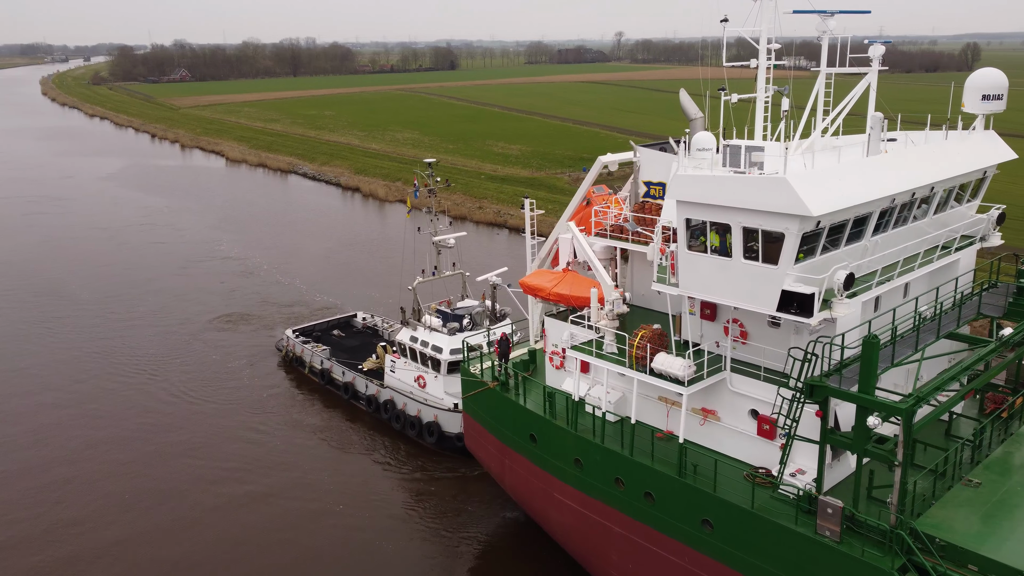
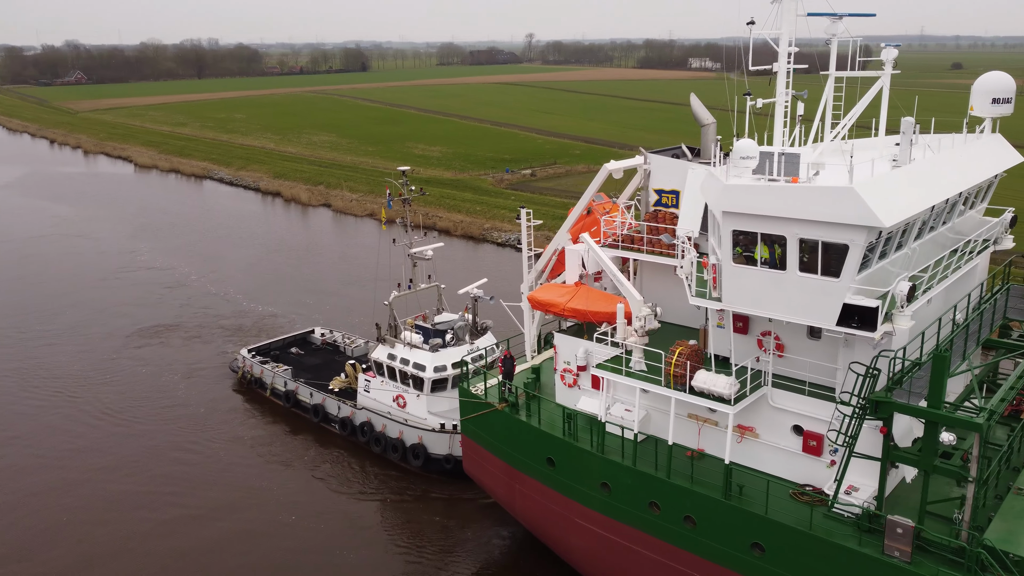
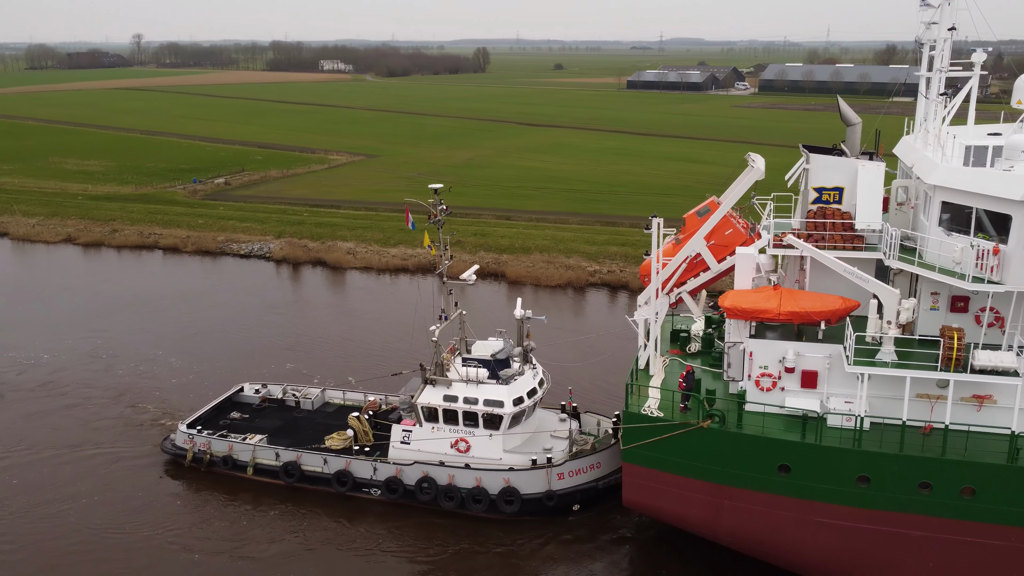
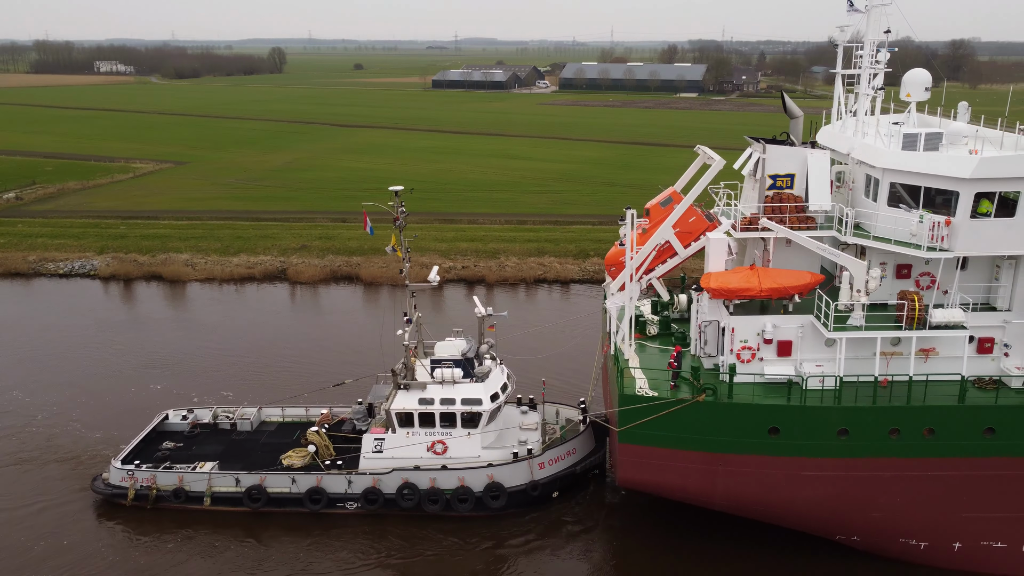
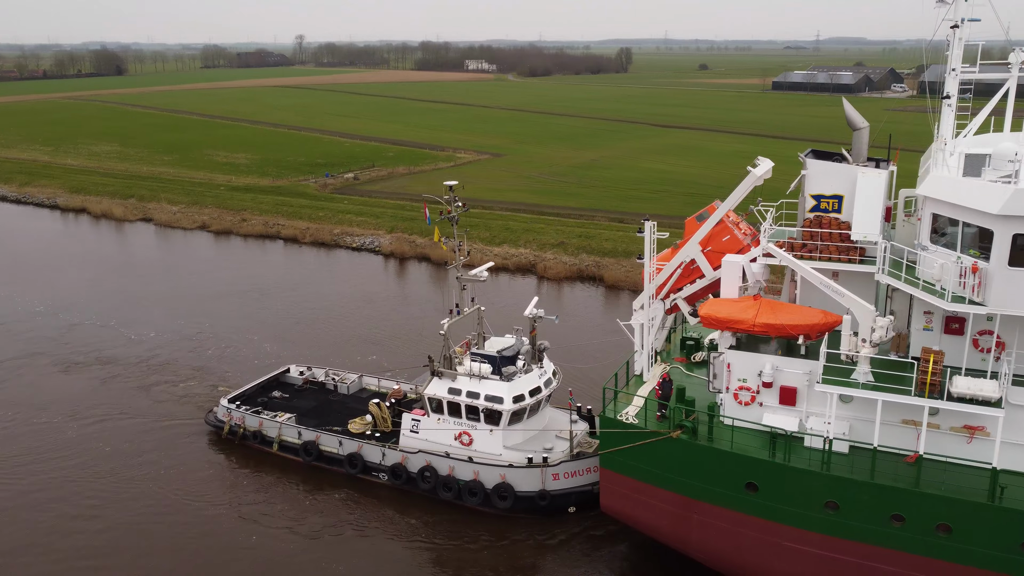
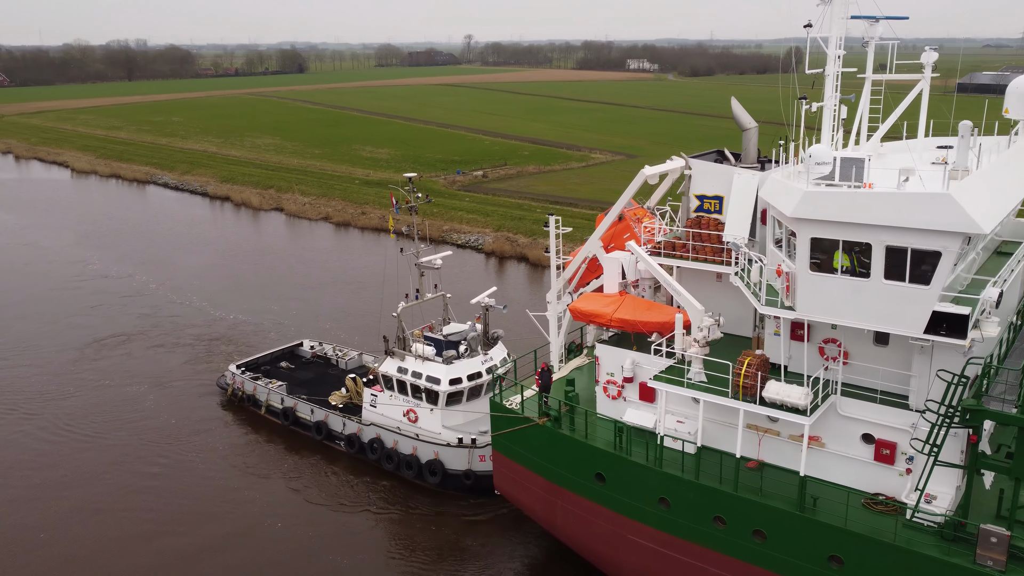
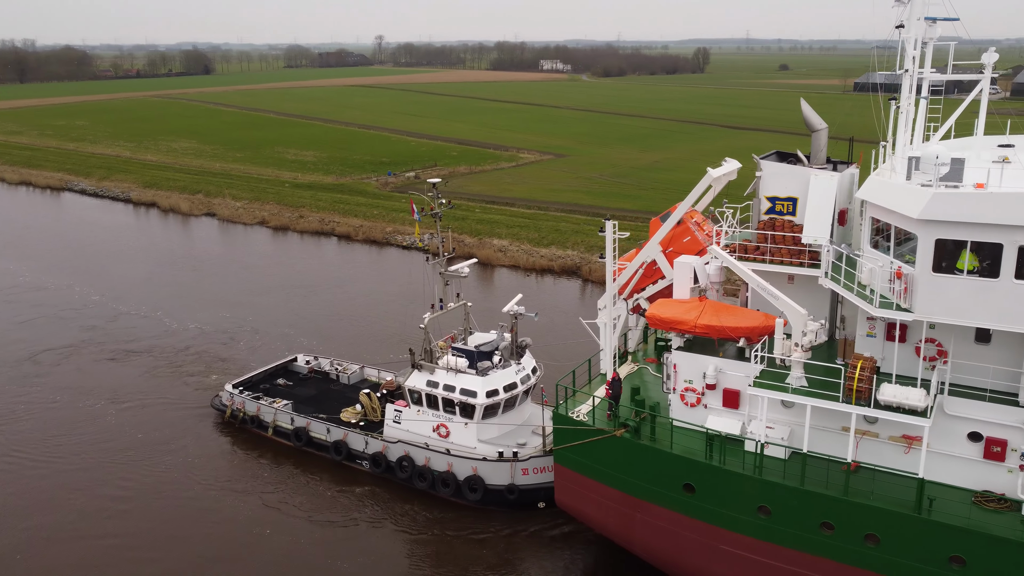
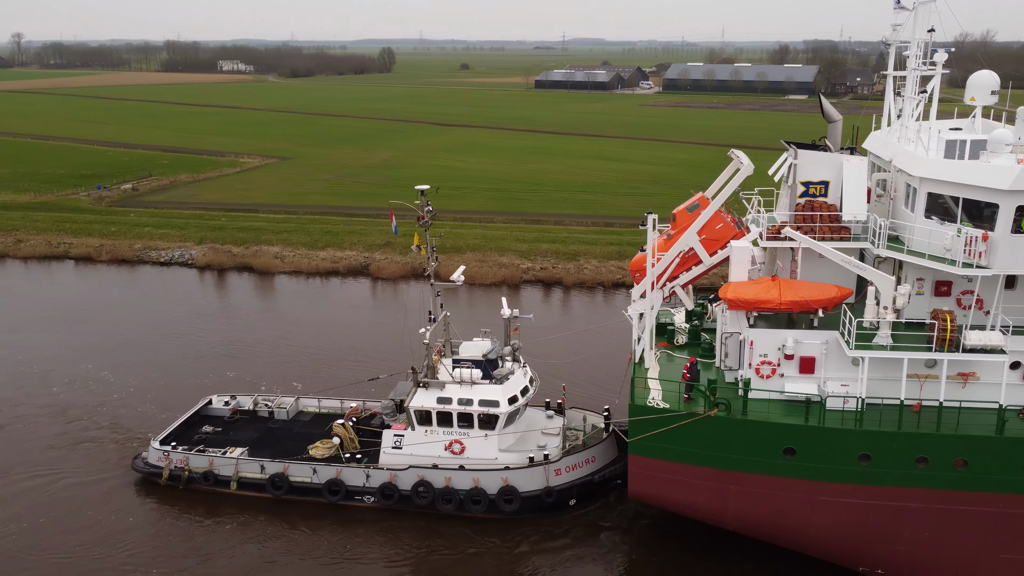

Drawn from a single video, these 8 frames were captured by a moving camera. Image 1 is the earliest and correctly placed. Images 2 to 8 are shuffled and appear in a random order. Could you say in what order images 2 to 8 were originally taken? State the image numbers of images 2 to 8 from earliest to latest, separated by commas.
2, 6, 7, 5, 3, 8, 4
